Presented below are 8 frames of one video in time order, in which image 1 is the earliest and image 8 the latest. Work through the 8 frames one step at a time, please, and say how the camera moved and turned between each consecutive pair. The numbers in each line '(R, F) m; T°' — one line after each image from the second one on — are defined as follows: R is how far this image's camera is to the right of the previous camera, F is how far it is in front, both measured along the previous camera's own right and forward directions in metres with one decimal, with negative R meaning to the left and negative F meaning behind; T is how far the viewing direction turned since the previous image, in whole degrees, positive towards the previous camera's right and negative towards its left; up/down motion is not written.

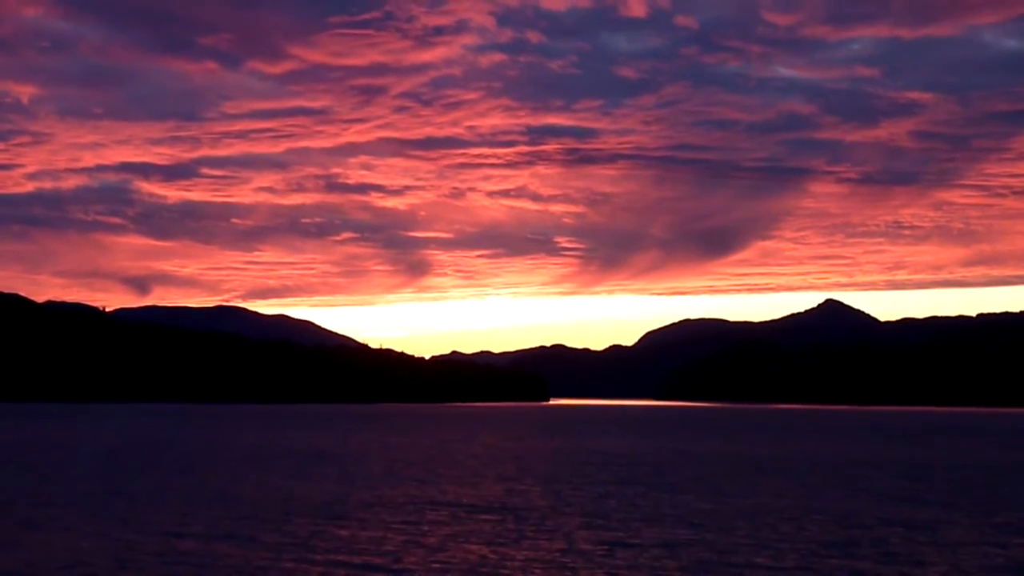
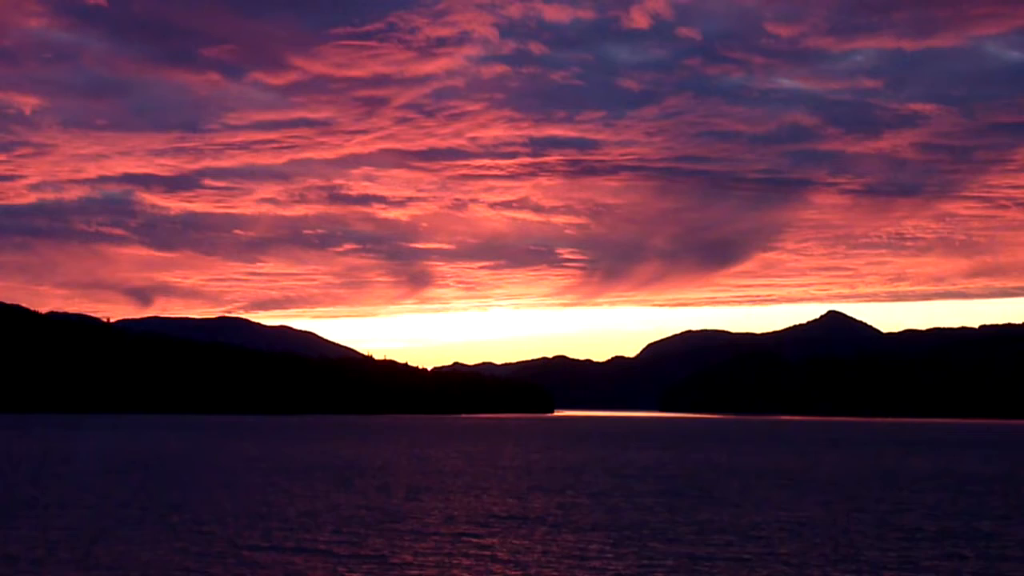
(-1.1, +1.0) m; 0°
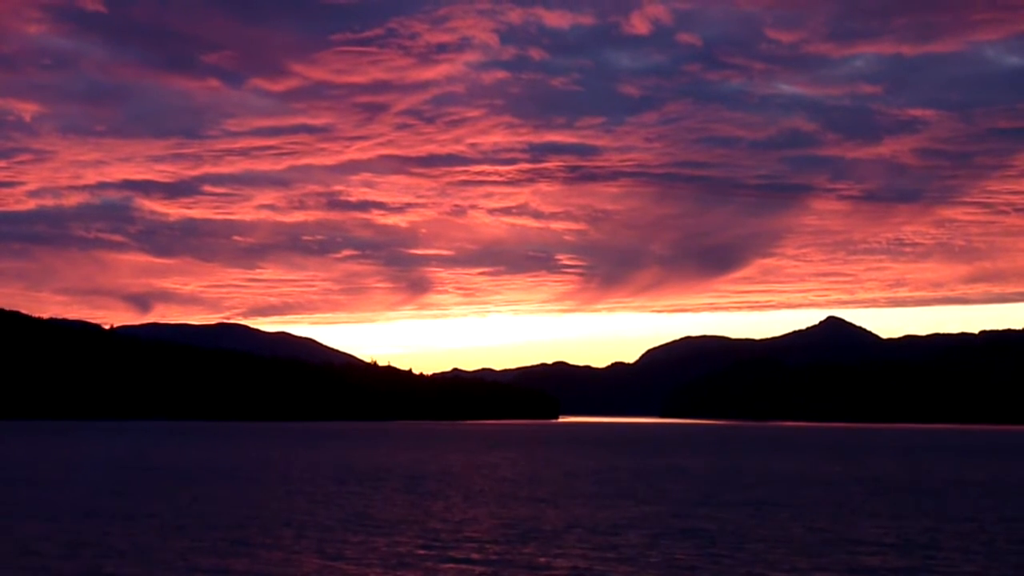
(-14.6, -3.5) m; 0°
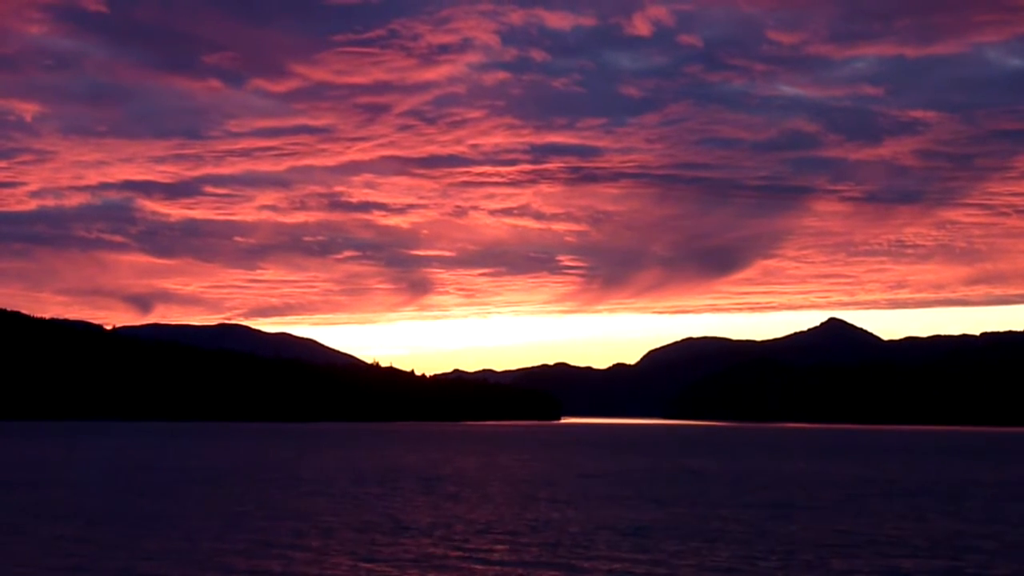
(+10.9, +4.5) m; 0°
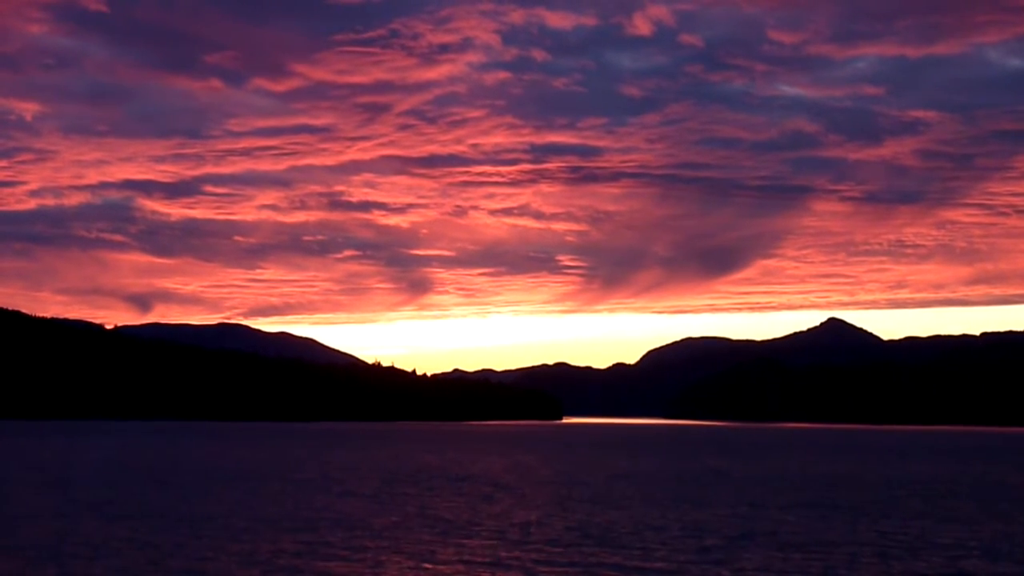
(-3.5, +0.3) m; 0°
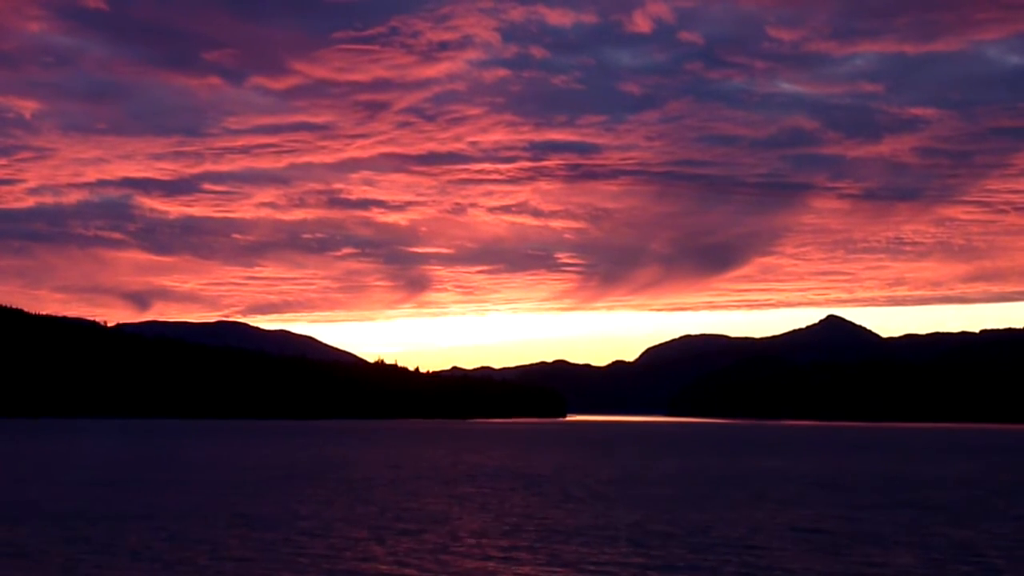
(-11.3, -1.9) m; 0°
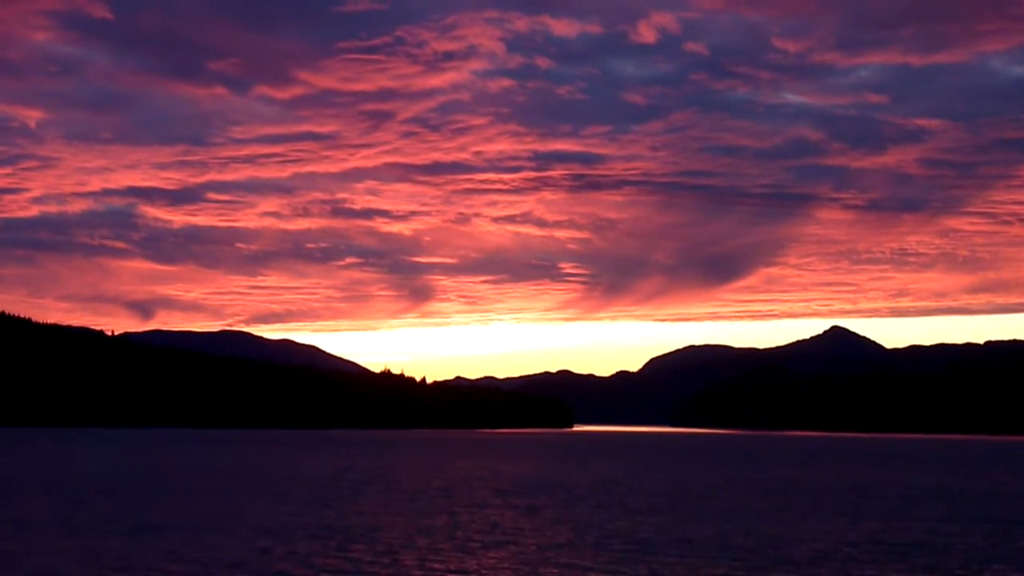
(-8.4, +5.3) m; 0°
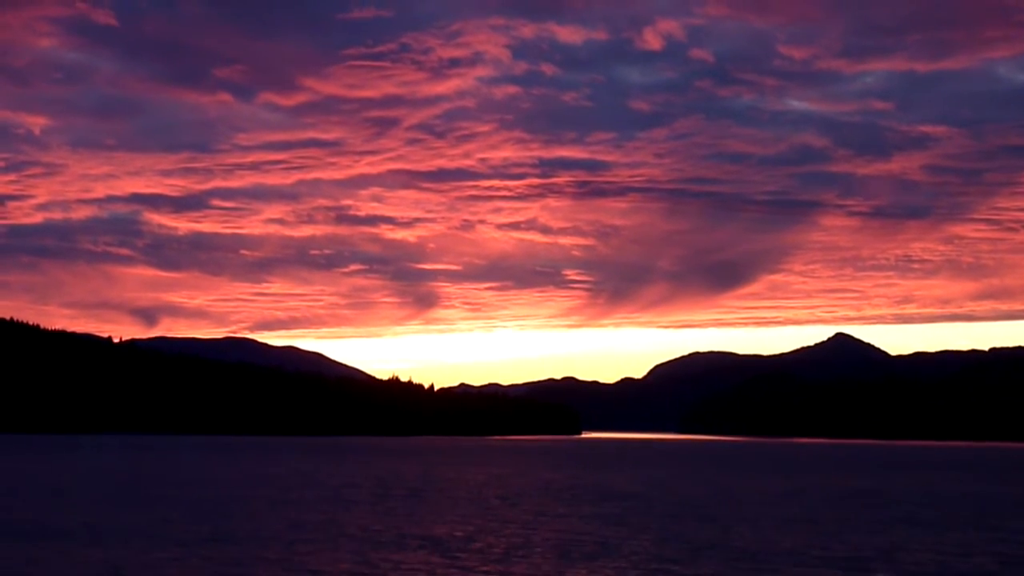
(-9.2, +10.7) m; 0°
